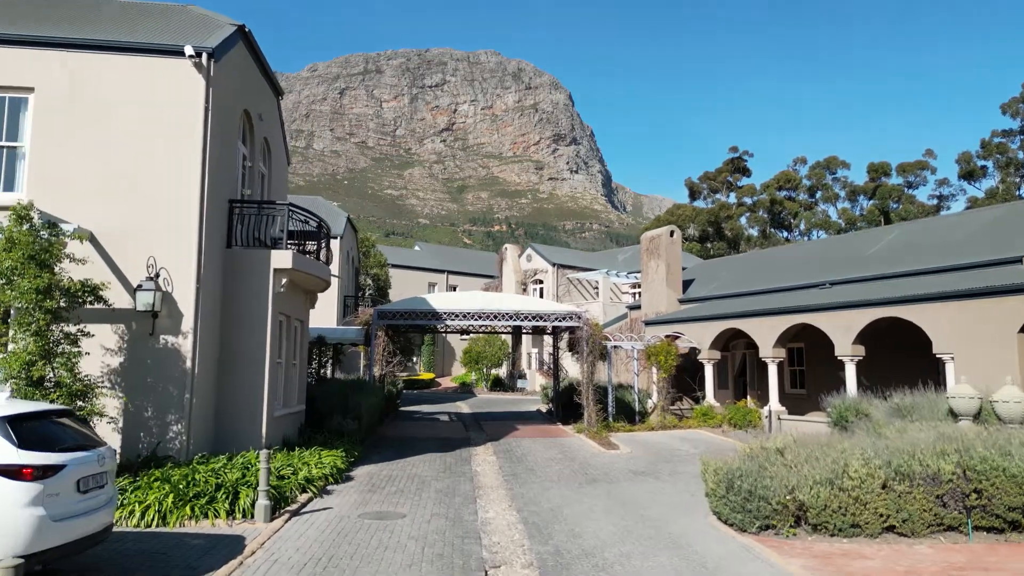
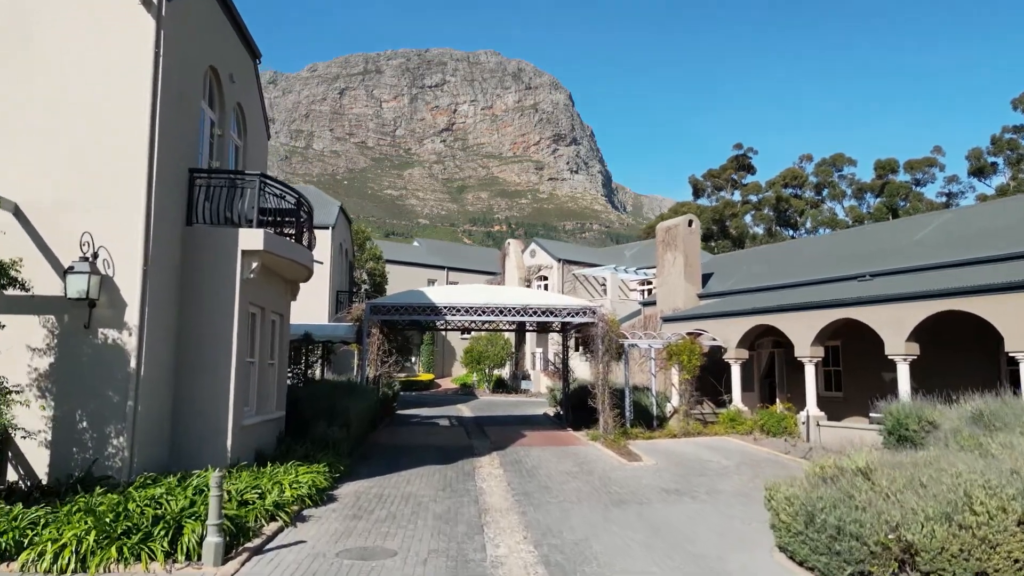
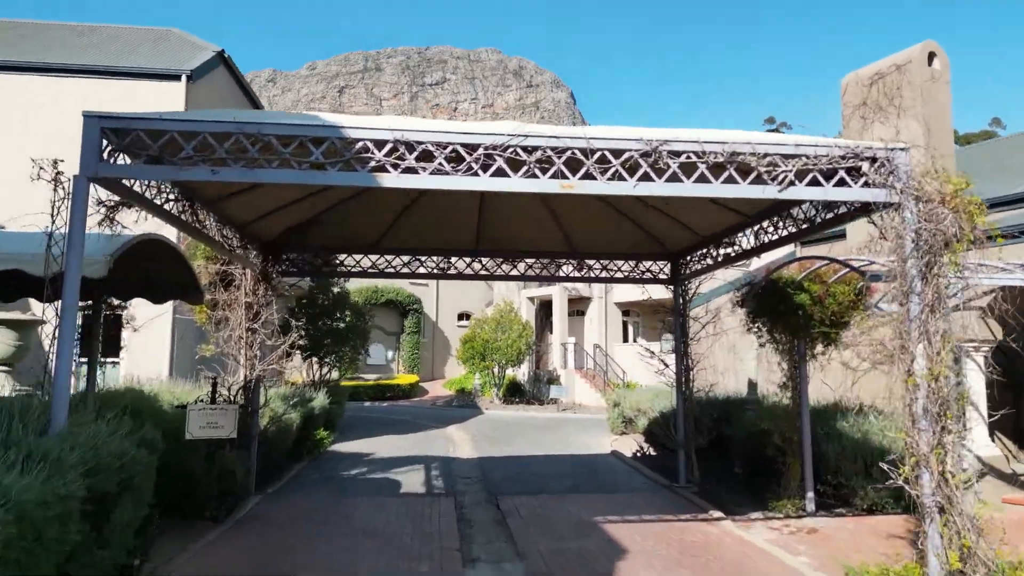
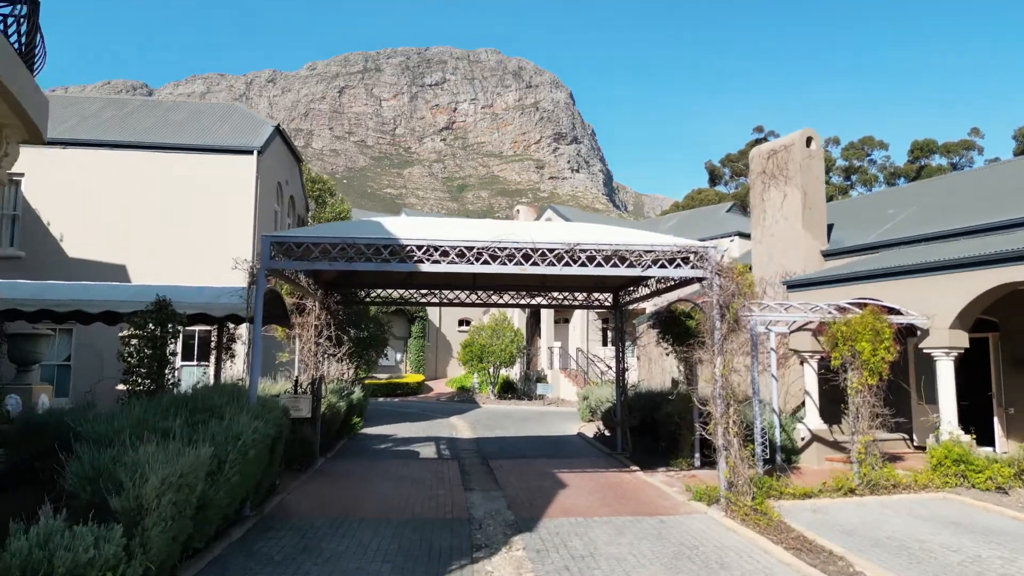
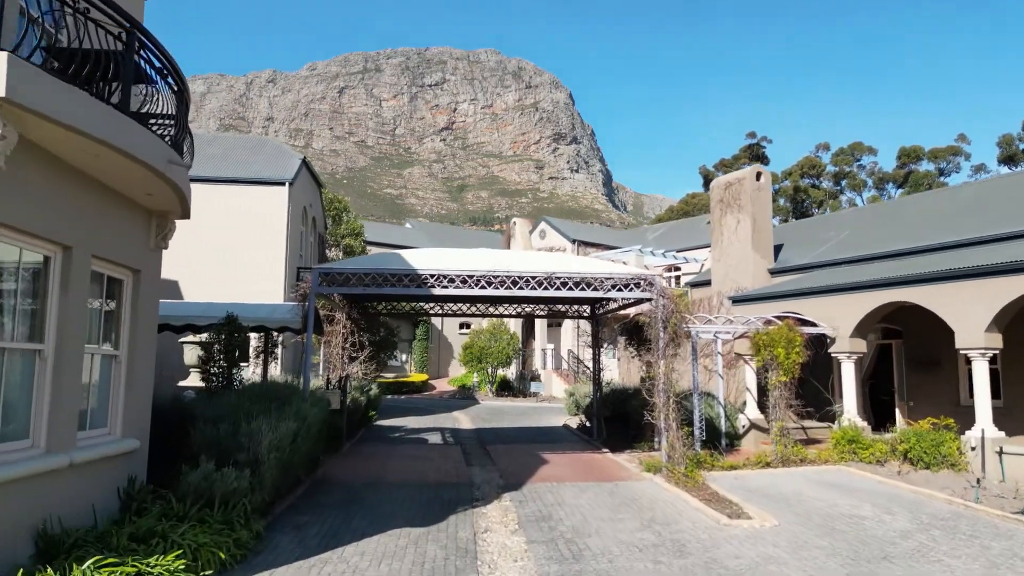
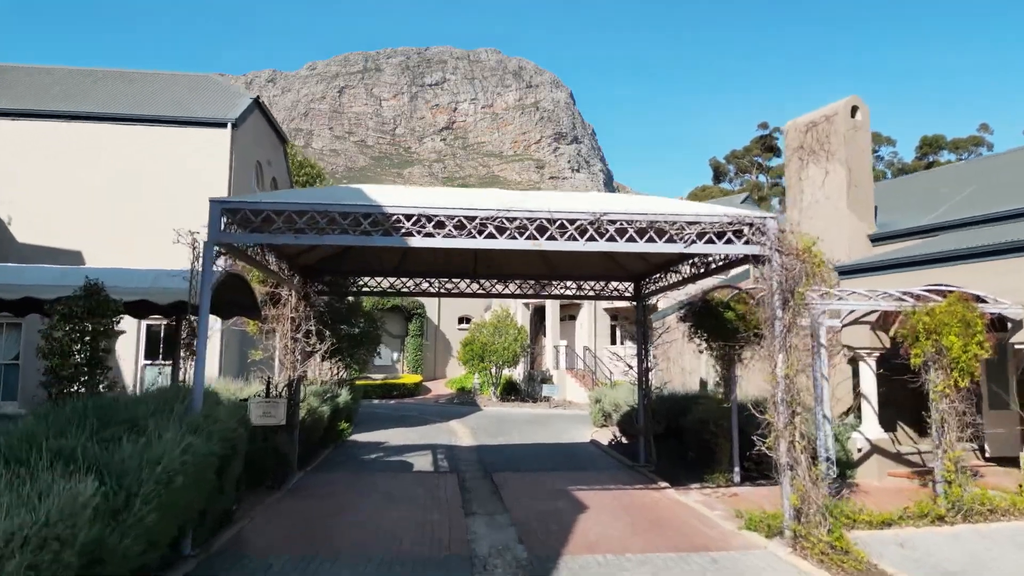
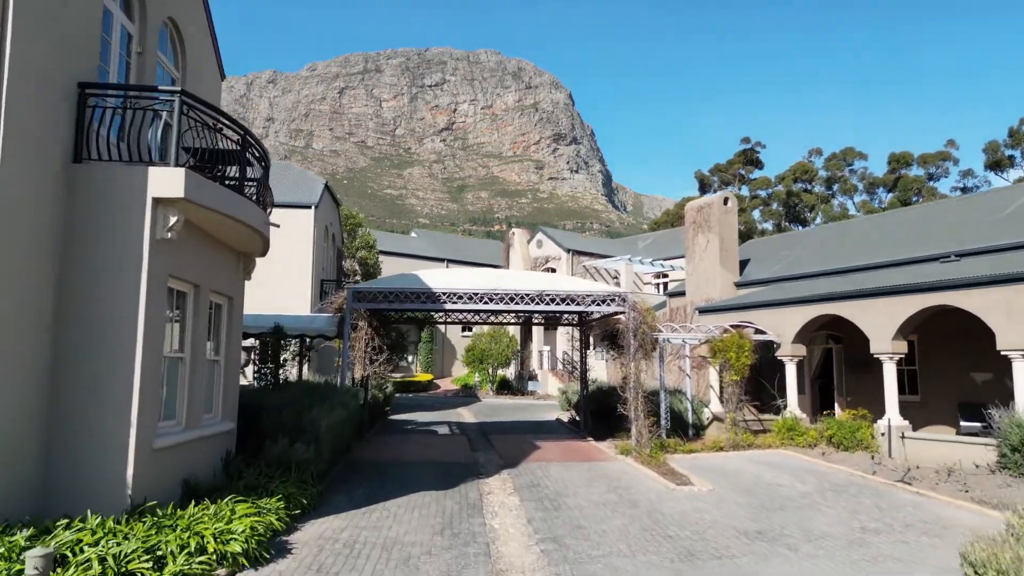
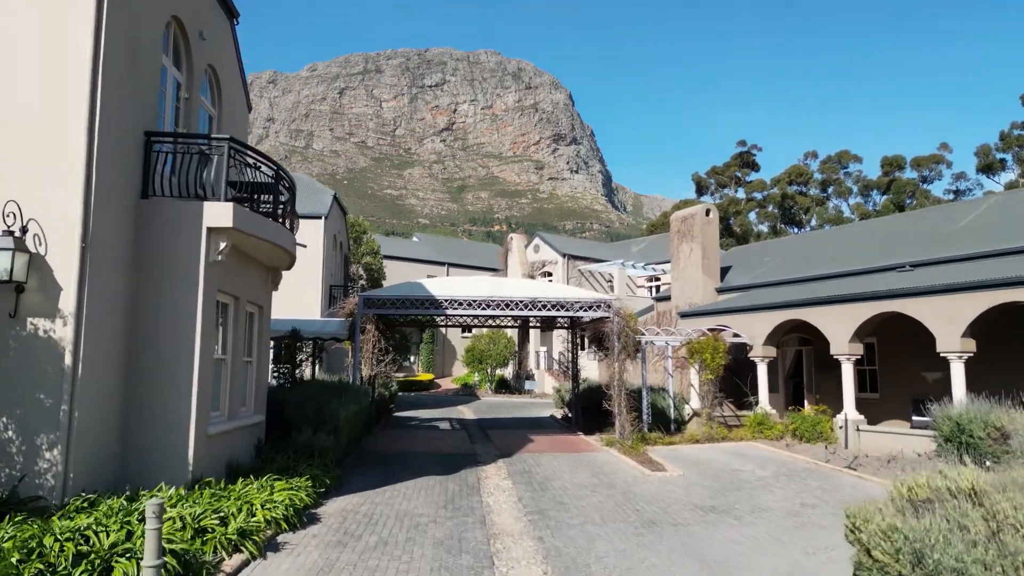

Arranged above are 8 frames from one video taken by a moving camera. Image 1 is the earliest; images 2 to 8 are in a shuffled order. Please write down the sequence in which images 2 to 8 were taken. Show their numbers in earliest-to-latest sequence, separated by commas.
2, 8, 7, 5, 4, 6, 3
